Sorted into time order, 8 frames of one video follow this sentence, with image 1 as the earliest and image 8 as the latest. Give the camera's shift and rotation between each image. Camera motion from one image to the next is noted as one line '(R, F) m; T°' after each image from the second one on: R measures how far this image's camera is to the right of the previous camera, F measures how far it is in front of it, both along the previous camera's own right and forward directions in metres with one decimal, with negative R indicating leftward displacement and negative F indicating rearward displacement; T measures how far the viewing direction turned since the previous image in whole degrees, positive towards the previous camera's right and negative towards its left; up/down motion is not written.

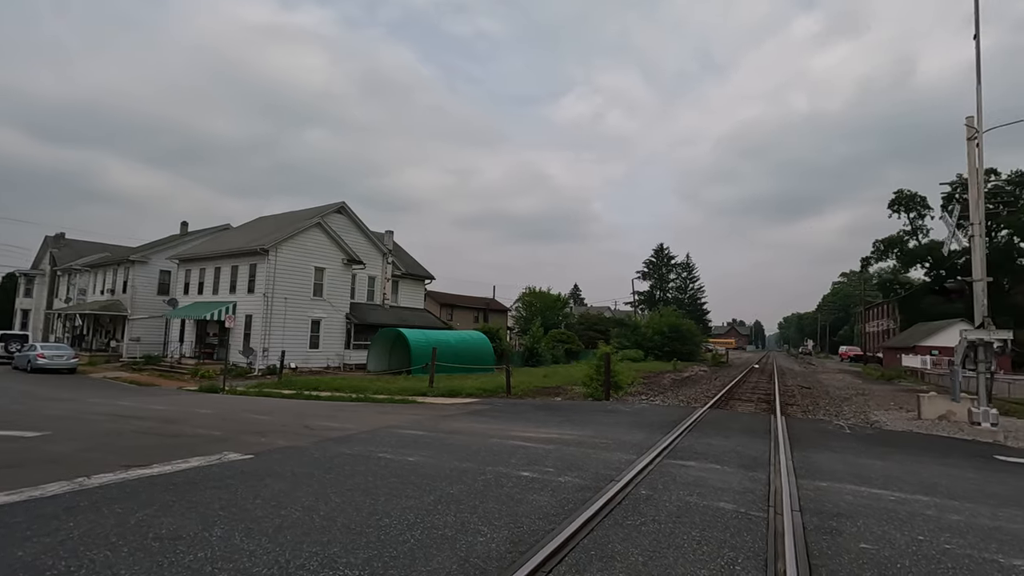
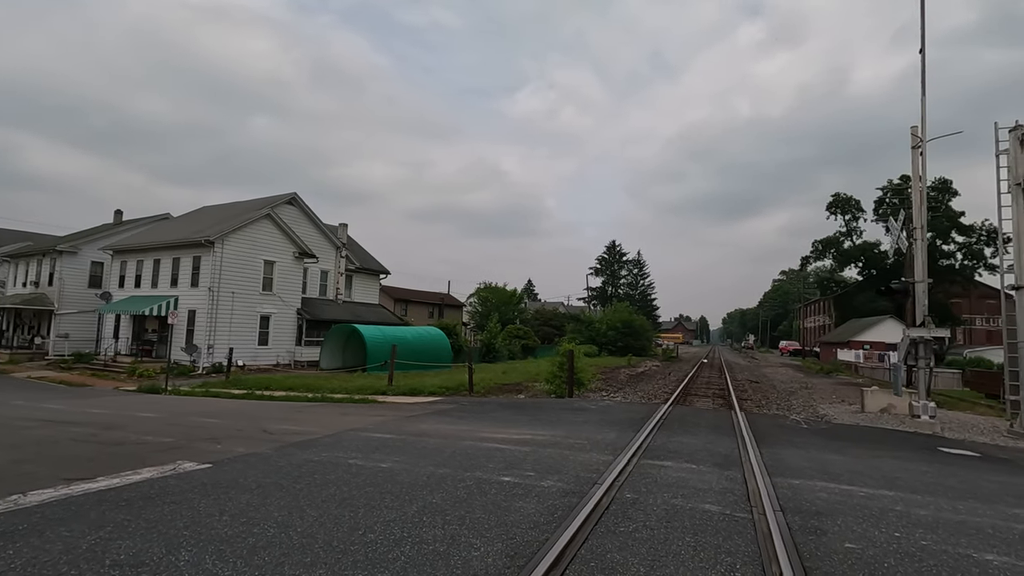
(-0.3, +0.2) m; +5°
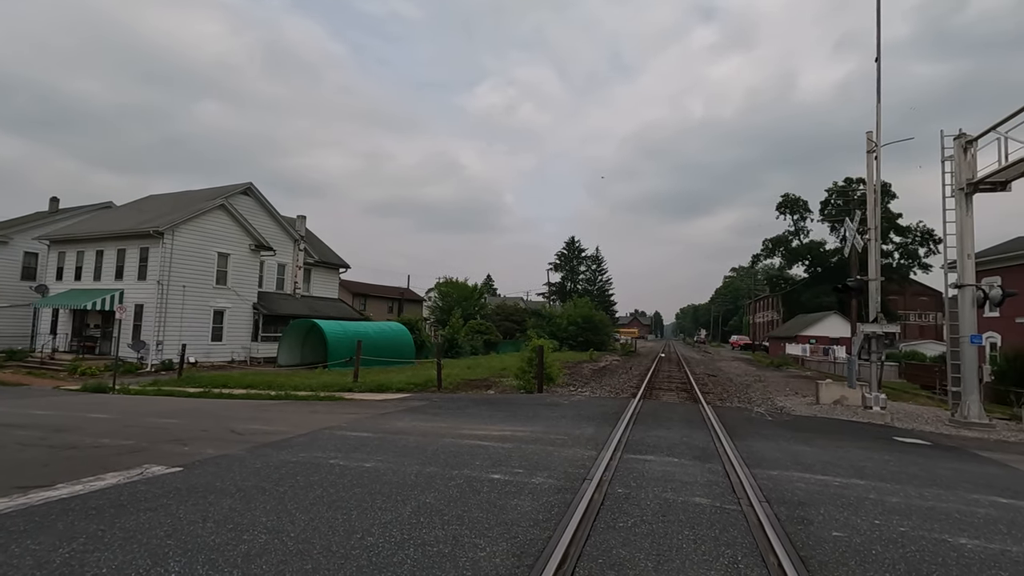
(-0.3, +0.1) m; +4°
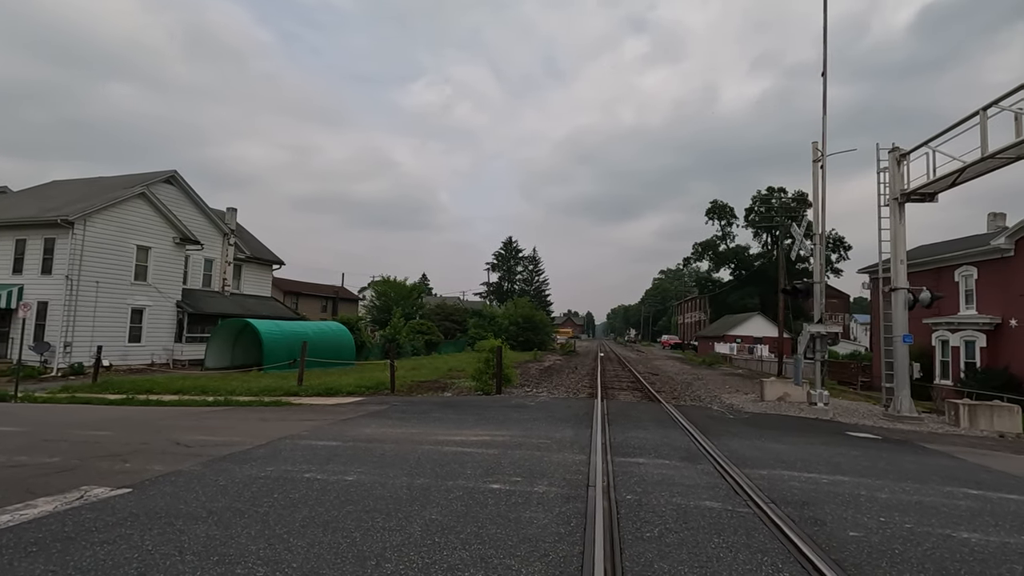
(-0.7, +0.4) m; +7°
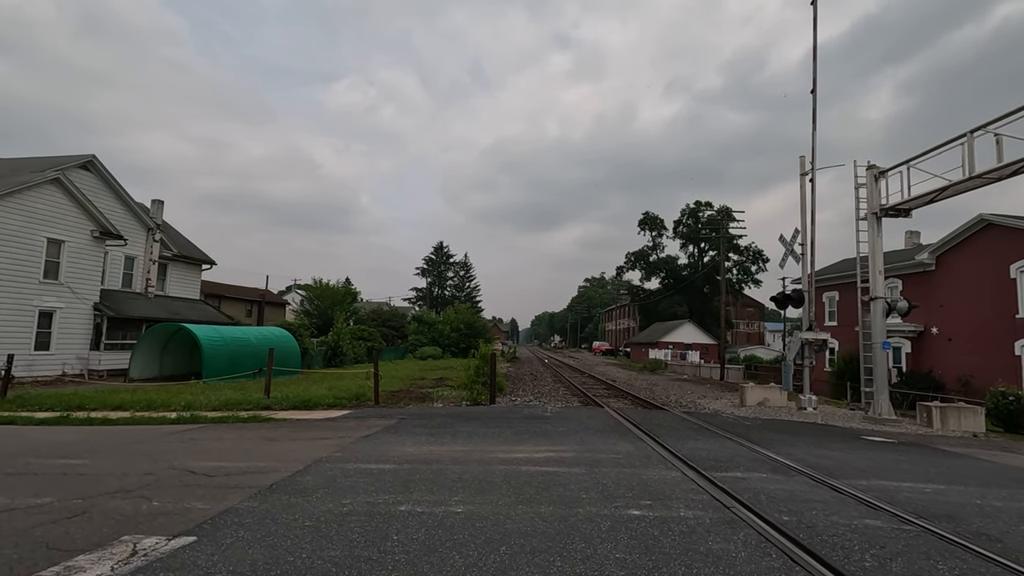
(-2.0, +0.8) m; +8°
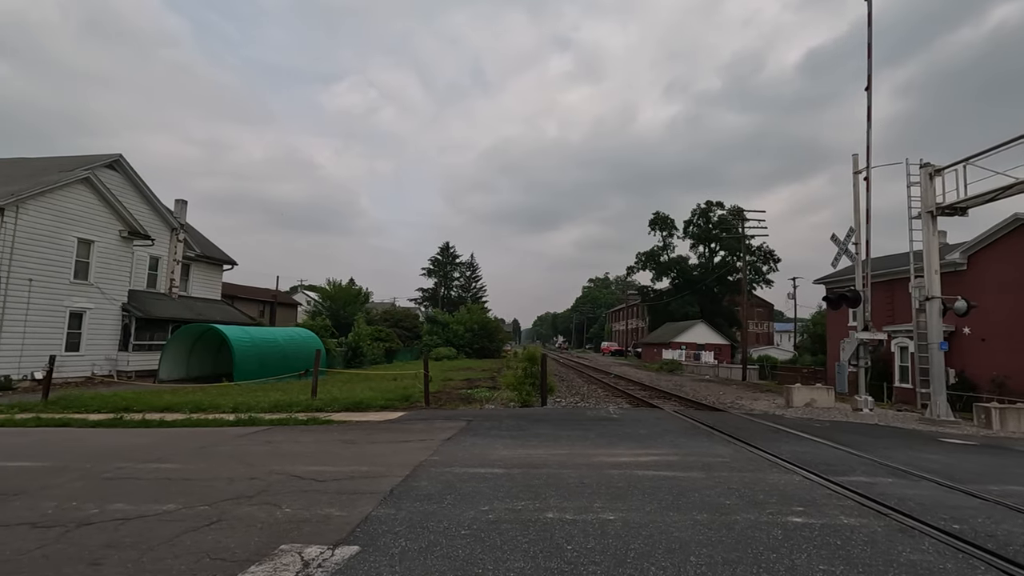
(-1.4, +0.2) m; 0°
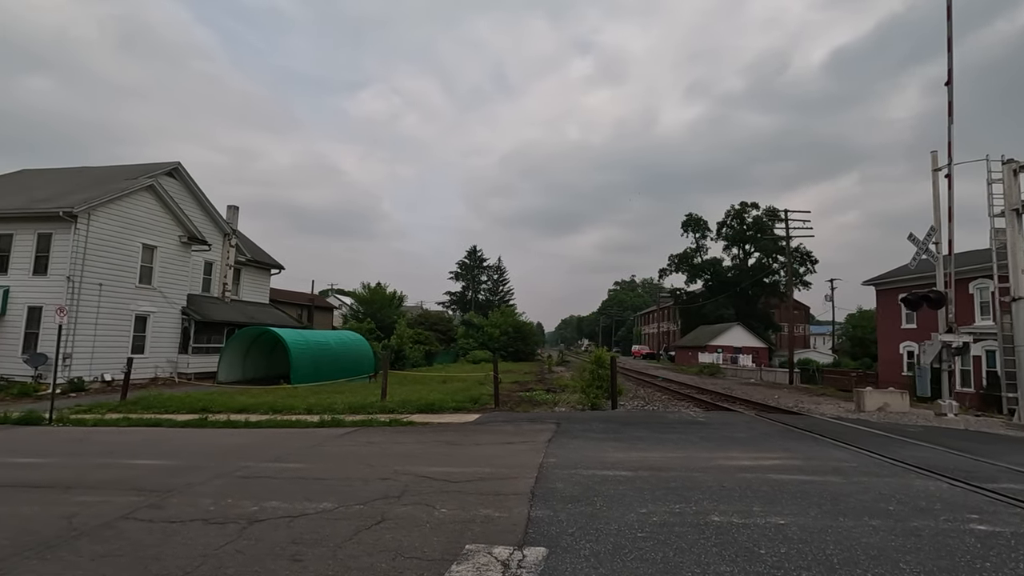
(-1.3, 0.0) m; -2°
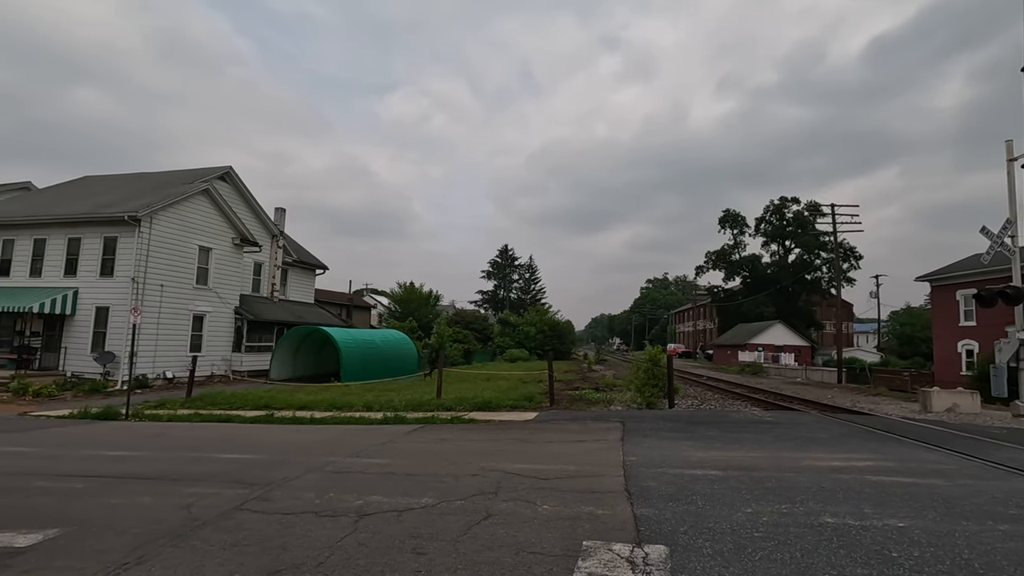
(-0.7, 0.0) m; -3°
